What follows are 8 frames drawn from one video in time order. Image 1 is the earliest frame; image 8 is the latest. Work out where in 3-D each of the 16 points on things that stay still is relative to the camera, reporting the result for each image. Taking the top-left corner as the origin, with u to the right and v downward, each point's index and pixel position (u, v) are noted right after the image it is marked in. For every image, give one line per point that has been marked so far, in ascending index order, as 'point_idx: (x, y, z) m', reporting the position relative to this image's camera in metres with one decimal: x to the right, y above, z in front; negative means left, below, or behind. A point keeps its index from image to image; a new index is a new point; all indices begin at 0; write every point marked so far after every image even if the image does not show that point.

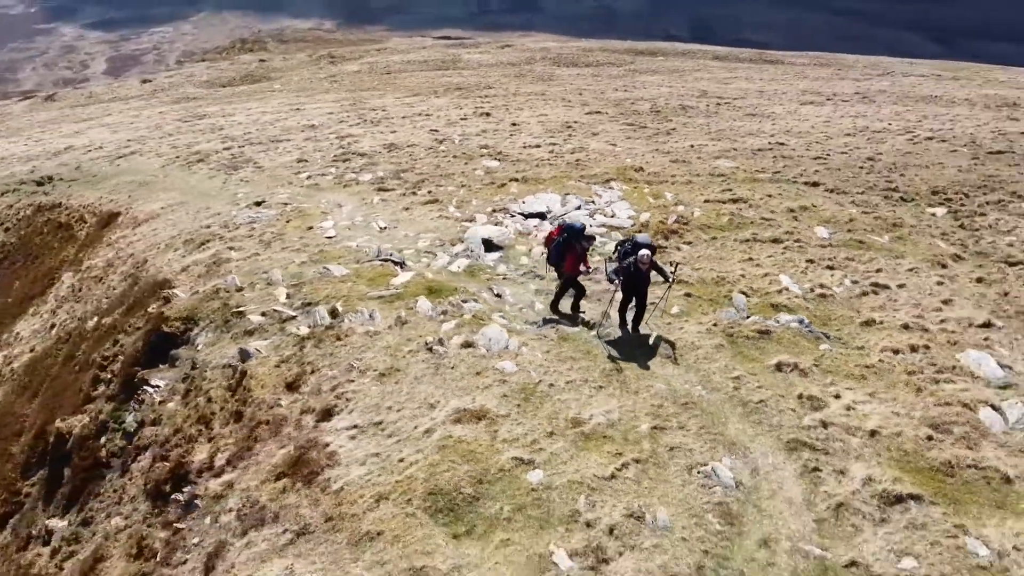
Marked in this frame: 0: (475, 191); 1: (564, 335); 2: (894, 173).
0: (-0.7, +1.9, +16.4) m
1: (+0.7, -0.5, +8.6) m
2: (+8.0, +2.4, +17.1) m
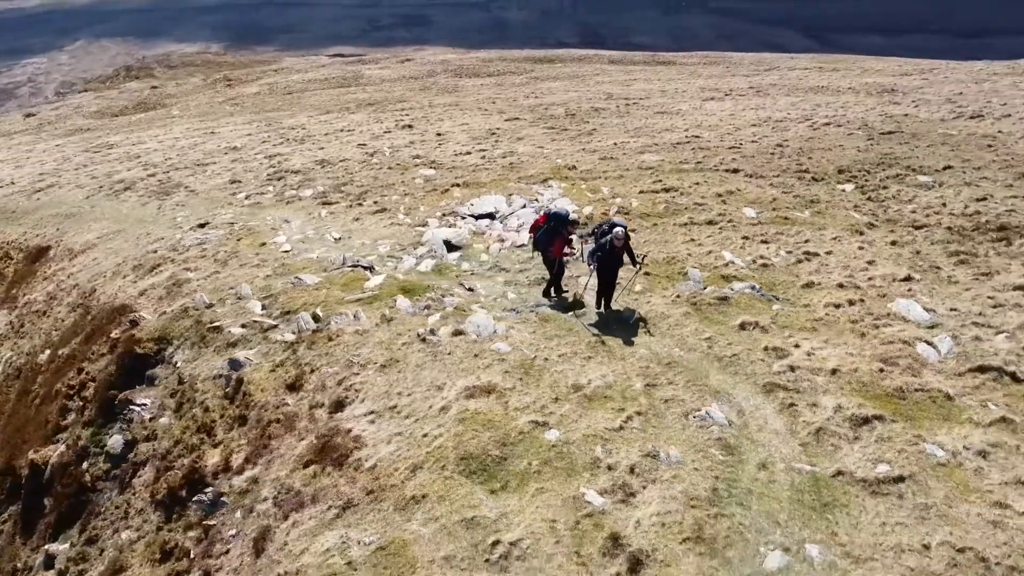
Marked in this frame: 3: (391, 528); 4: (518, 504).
0: (-1.9, +1.9, +17.0) m
1: (+0.5, -0.4, +9.4) m
2: (+6.7, +3.0, +18.7) m
3: (-0.8, -1.8, +6.2) m
4: (+0.1, -1.6, +6.2) m
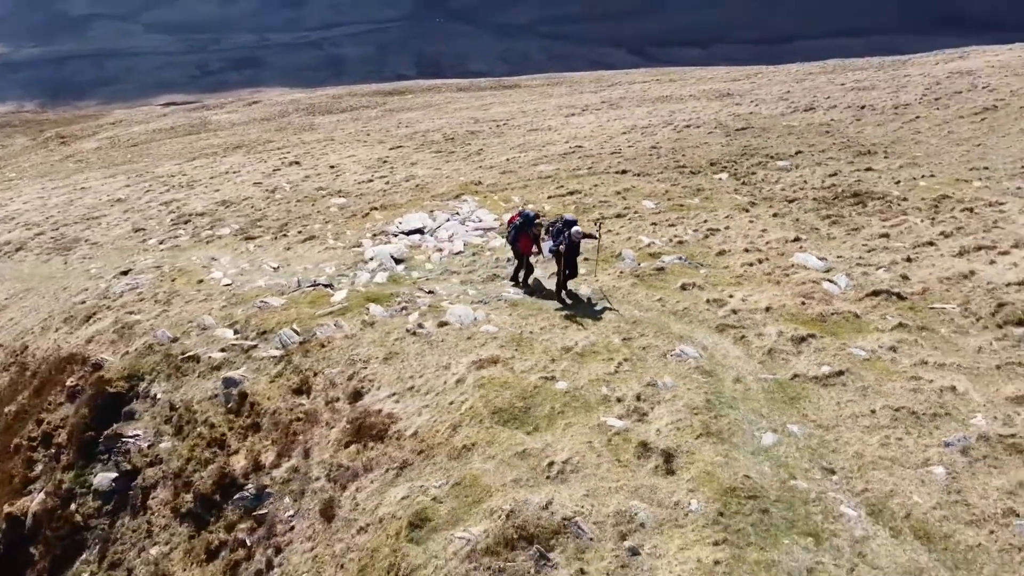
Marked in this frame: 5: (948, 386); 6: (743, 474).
0: (-3.7, +1.4, +18.0) m
1: (+0.2, -0.2, +10.8) m
2: (+4.3, +3.4, +21.1) m
3: (-0.5, -1.6, +7.4) m
4: (+0.4, -1.3, +7.5) m
5: (+4.0, -0.9, +7.4) m
6: (+1.9, -1.5, +6.5) m
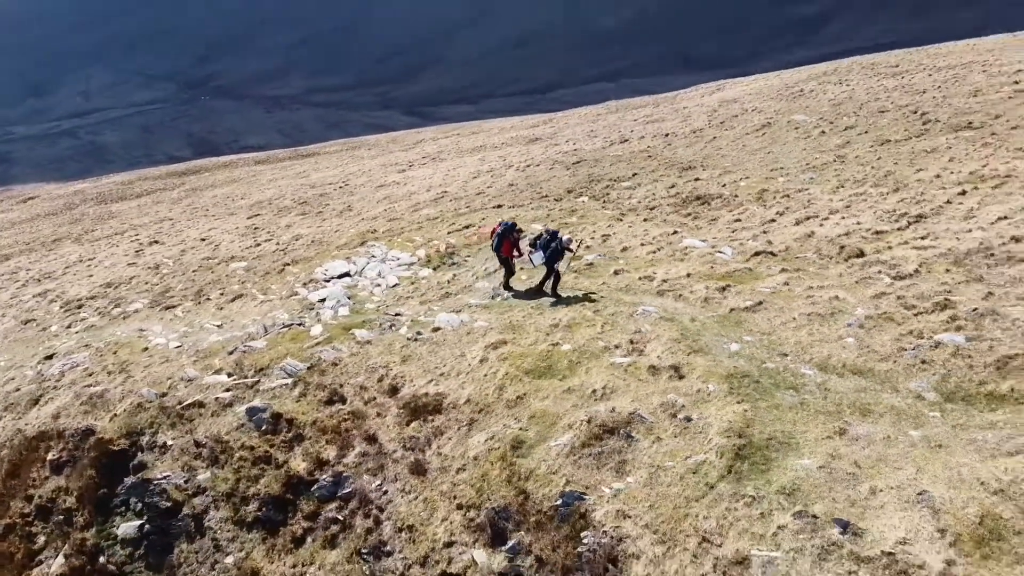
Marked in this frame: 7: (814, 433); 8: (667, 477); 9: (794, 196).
0: (-5.9, +0.1, +19.3) m
1: (-0.3, -0.3, +13.2) m
2: (+0.7, +3.0, +24.4) m
3: (+0.1, -1.5, +9.7) m
4: (+0.9, -1.1, +10.1) m
5: (+4.3, -0.1, +10.8) m
6: (+2.6, -0.9, +9.4) m
7: (+3.0, -1.3, +7.8) m
8: (+1.6, -1.8, +7.8) m
9: (+6.1, +2.0, +17.6) m
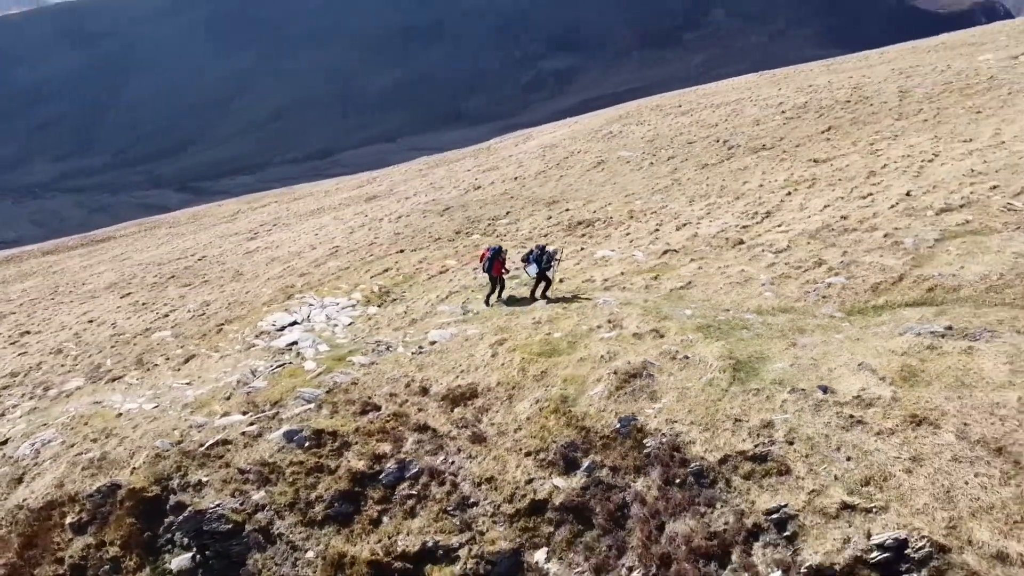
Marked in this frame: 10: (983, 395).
0: (-7.8, -1.4, +20.5) m
1: (-0.8, -0.6, +16.0) m
2: (-3.0, +1.8, +27.2) m
3: (+0.6, -1.4, +12.6) m
4: (+1.2, -1.0, +13.2) m
5: (+4.1, +0.3, +14.8) m
6: (+2.9, -0.5, +13.0) m
7: (+3.8, -0.8, +11.5) m
8: (+2.5, -1.4, +11.1) m
9: (+3.9, +2.0, +21.9) m
10: (+5.5, -1.2, +9.4) m
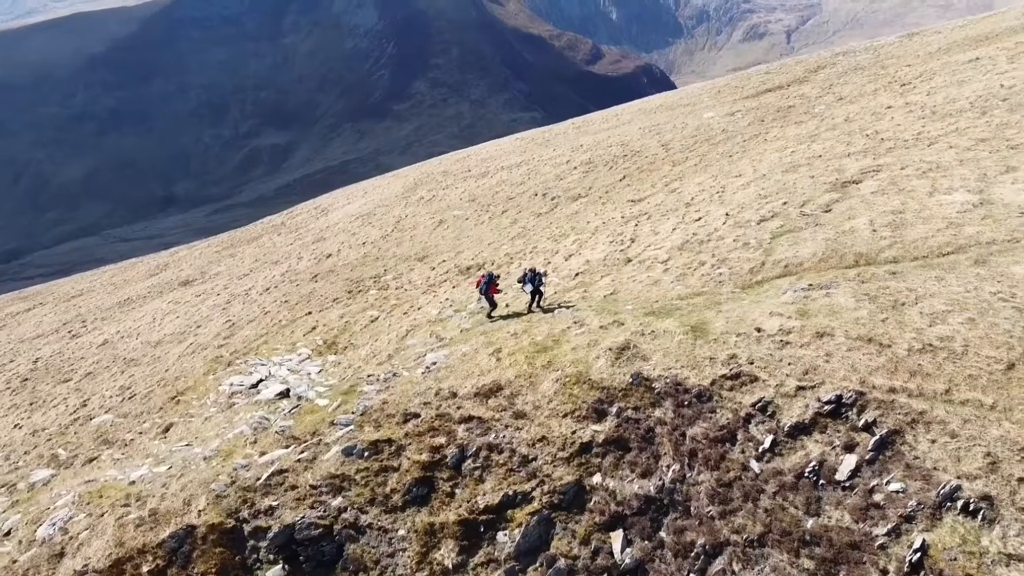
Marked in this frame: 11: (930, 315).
0: (-9.3, -3.4, +22.1) m
1: (-1.5, -1.3, +20.1) m
2: (-7.4, -0.4, +30.1) m
3: (+1.0, -1.7, +17.3) m
4: (+1.3, -1.2, +18.1) m
5: (+3.3, +0.3, +20.6) m
6: (+2.9, -0.5, +18.4) m
7: (+4.2, -0.5, +17.4) m
8: (+3.2, -1.2, +16.5) m
9: (+0.7, +1.2, +27.3) m
10: (+6.5, -0.5, +15.8) m
11: (+7.8, -0.5, +15.2) m
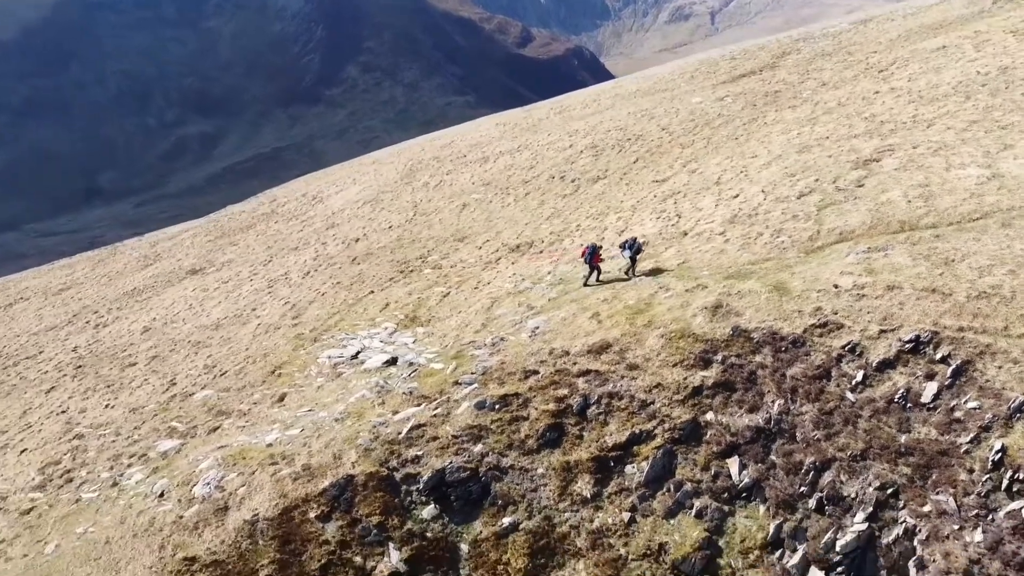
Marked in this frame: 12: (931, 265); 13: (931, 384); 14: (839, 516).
0: (-7.0, -2.9, +24.0) m
1: (+0.9, -0.6, +22.6) m
2: (-5.8, +0.4, +32.1) m
3: (+3.6, -0.9, +20.0) m
4: (+3.8, -0.4, +20.8) m
5: (+5.6, +1.2, +23.4) m
6: (+5.4, +0.3, +21.3) m
7: (+6.8, +0.3, +20.3) m
8: (+5.9, -0.4, +19.4) m
9: (+2.4, +2.2, +29.9) m
10: (+9.2, +0.4, +19.0) m
11: (+10.5, +0.4, +18.5) m
12: (+9.8, +0.5, +19.1) m
13: (+8.5, -1.9, +16.5) m
14: (+6.0, -4.3, +15.3) m
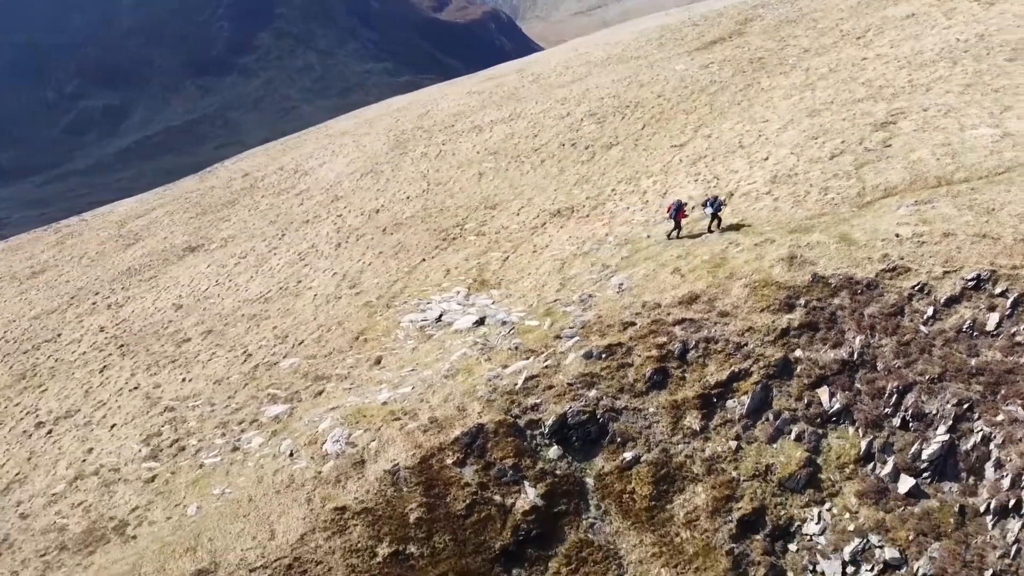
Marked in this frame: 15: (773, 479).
0: (-4.6, -2.0, +25.4) m
1: (+3.2, +0.6, +24.7) m
2: (-4.4, +1.7, +33.5) m
3: (+6.2, +0.3, +22.4) m
4: (+6.4, +0.8, +23.2) m
5: (+7.8, +2.6, +25.9) m
6: (+7.9, +1.7, +23.8) m
7: (+9.3, +1.7, +22.9) m
8: (+8.6, +0.9, +22.0) m
9: (+4.0, +3.7, +32.0) m
10: (+11.9, +1.8, +21.9) m
11: (+13.2, +1.9, +21.5) m
12: (+12.4, +2.0, +22.0) m
13: (+11.5, -0.6, +19.4) m
14: (+9.2, -3.1, +18.1) m
15: (+6.0, -4.2, +18.2) m
